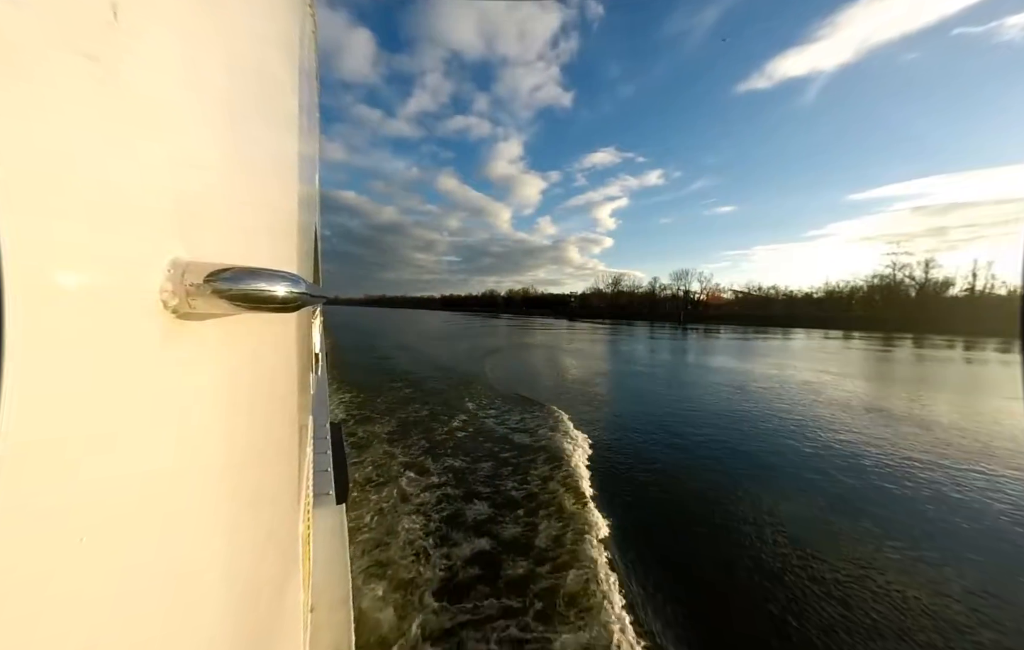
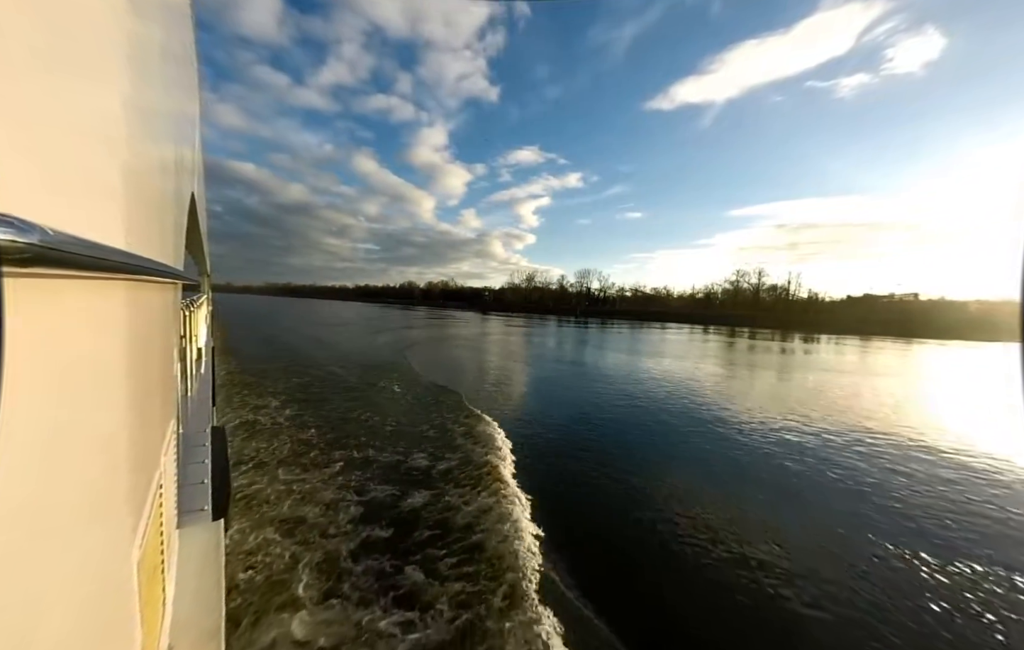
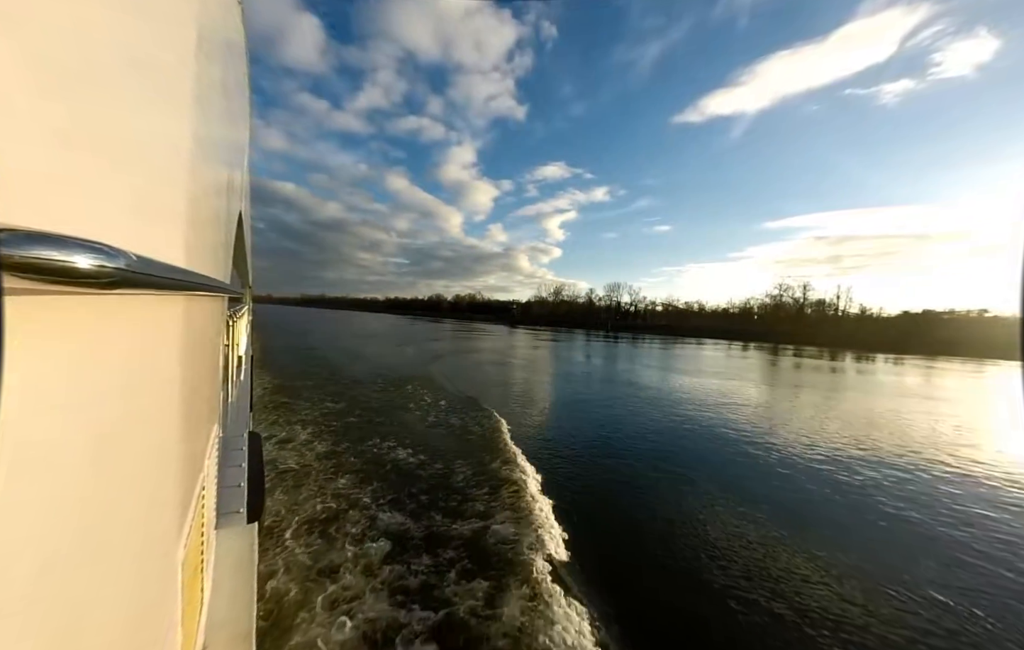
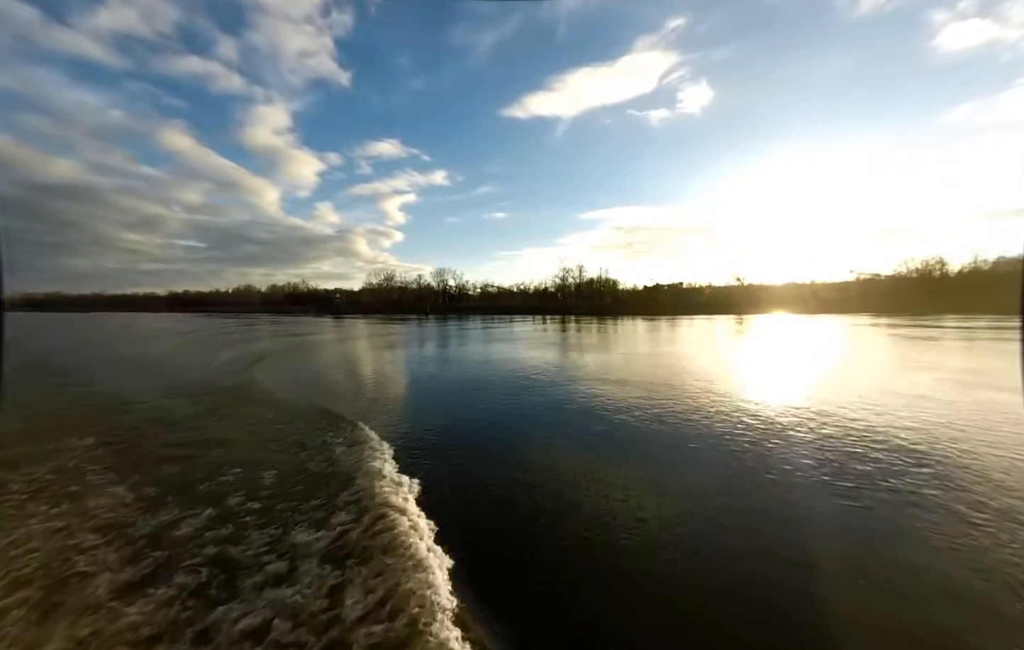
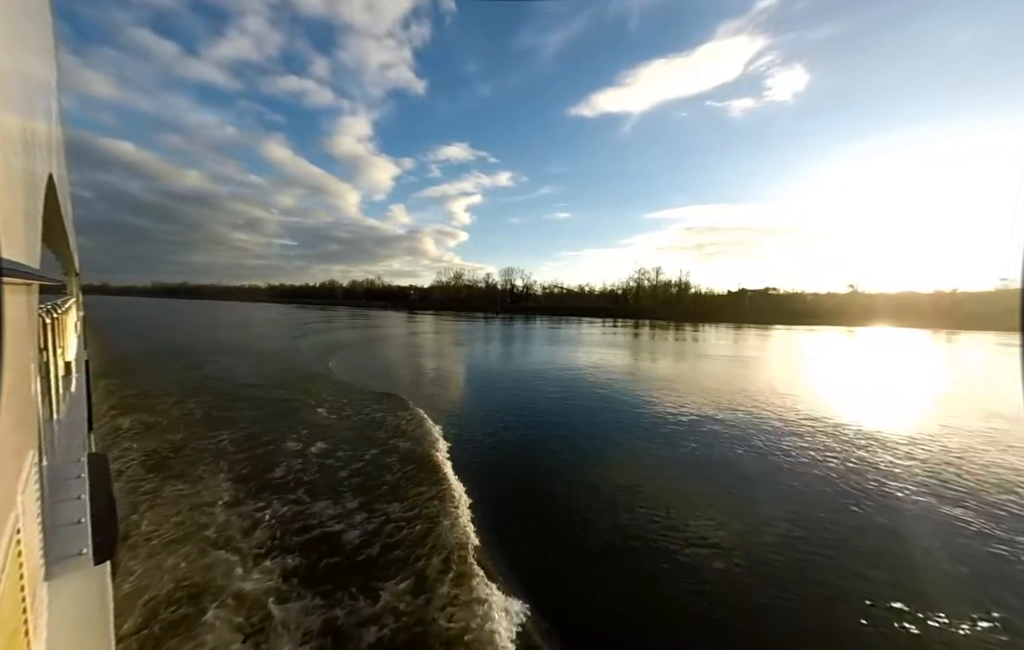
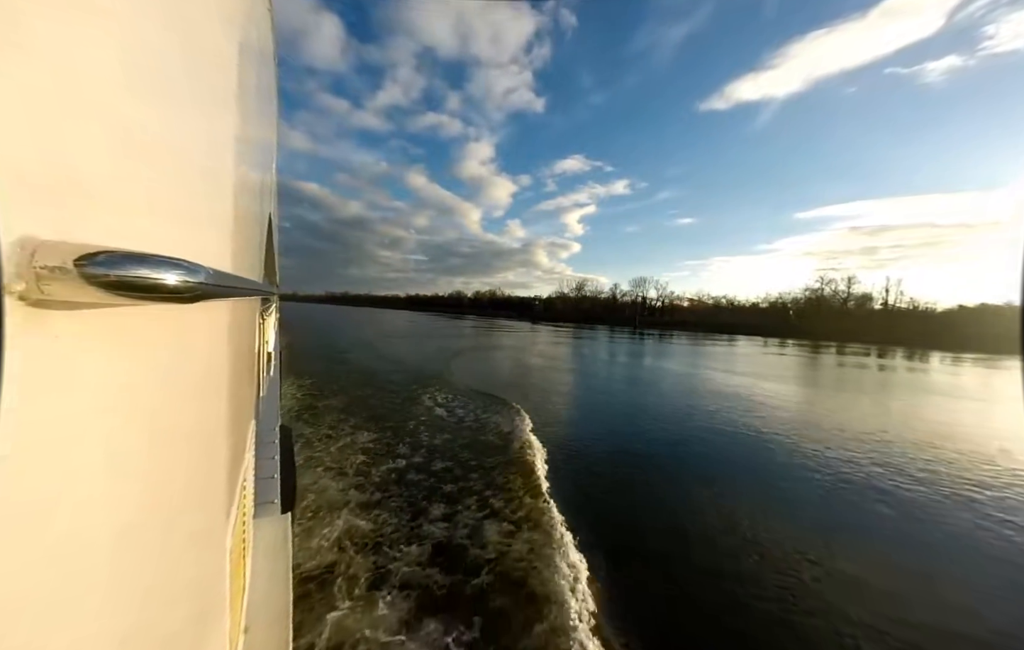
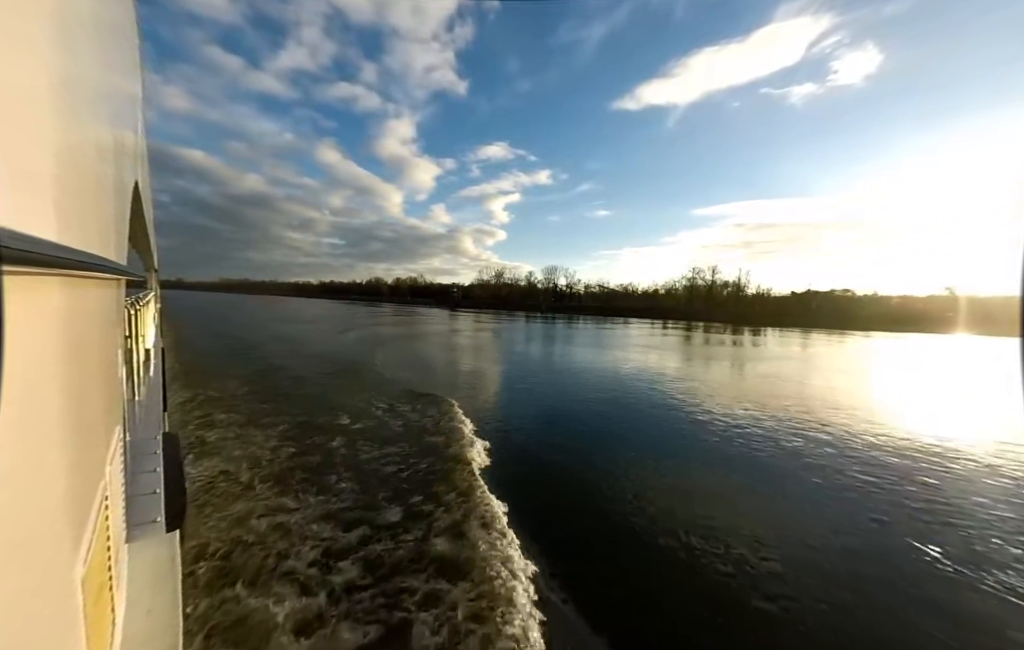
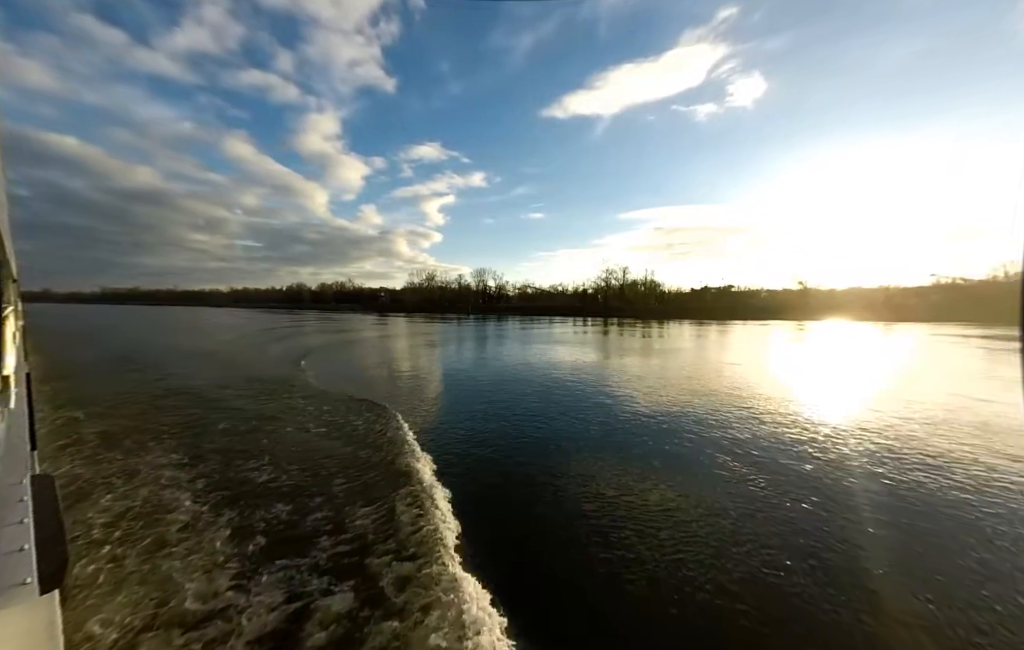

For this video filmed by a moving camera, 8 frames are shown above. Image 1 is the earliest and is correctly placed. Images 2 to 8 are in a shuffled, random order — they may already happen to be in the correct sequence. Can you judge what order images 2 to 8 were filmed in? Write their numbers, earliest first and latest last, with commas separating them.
6, 3, 2, 7, 5, 8, 4
